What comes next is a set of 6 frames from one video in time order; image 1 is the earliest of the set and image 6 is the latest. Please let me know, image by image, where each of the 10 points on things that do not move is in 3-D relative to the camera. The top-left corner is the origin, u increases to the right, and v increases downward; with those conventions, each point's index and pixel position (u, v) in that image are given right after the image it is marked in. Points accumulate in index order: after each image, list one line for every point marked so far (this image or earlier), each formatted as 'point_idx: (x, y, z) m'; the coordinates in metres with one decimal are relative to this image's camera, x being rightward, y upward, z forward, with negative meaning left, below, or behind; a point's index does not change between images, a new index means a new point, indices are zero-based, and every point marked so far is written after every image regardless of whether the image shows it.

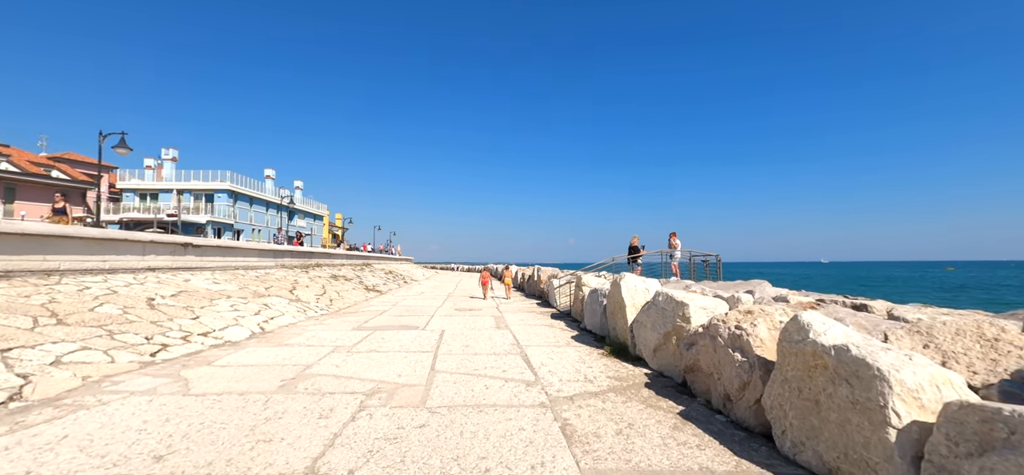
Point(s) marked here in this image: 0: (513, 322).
0: (0.0, -2.0, +9.7) m
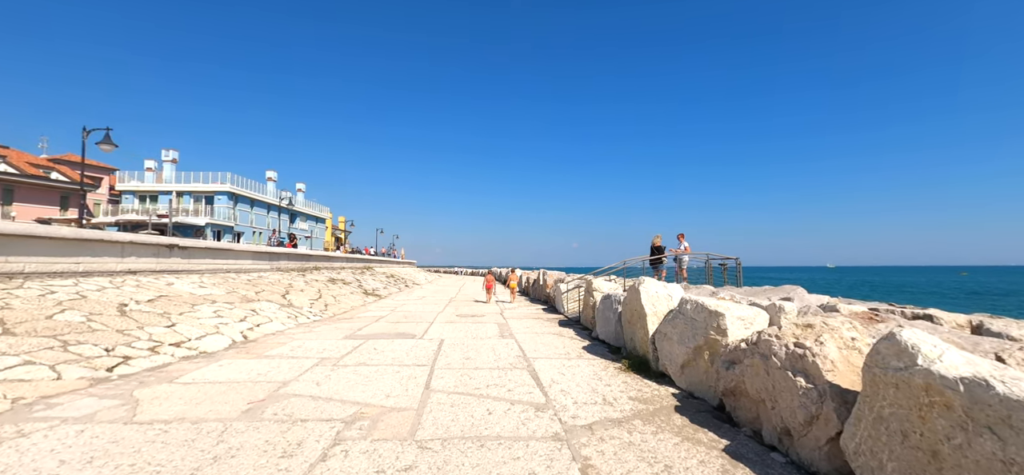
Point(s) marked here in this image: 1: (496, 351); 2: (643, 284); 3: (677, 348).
0: (+0.1, -2.0, +9.0) m
1: (-0.3, -1.8, +6.7) m
2: (+1.9, -0.7, +5.9) m
3: (+1.9, -1.3, +4.9) m
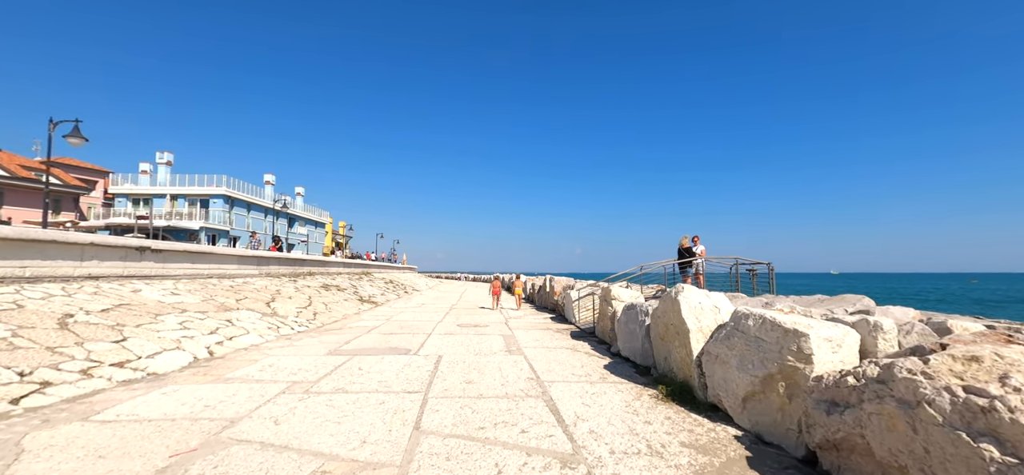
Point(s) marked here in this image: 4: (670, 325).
0: (+0.3, -2.0, +7.9) m
1: (-0.1, -1.8, +5.6) m
2: (+2.0, -0.7, +4.9) m
3: (+2.1, -1.3, +3.8) m
4: (+1.9, -1.1, +5.1) m
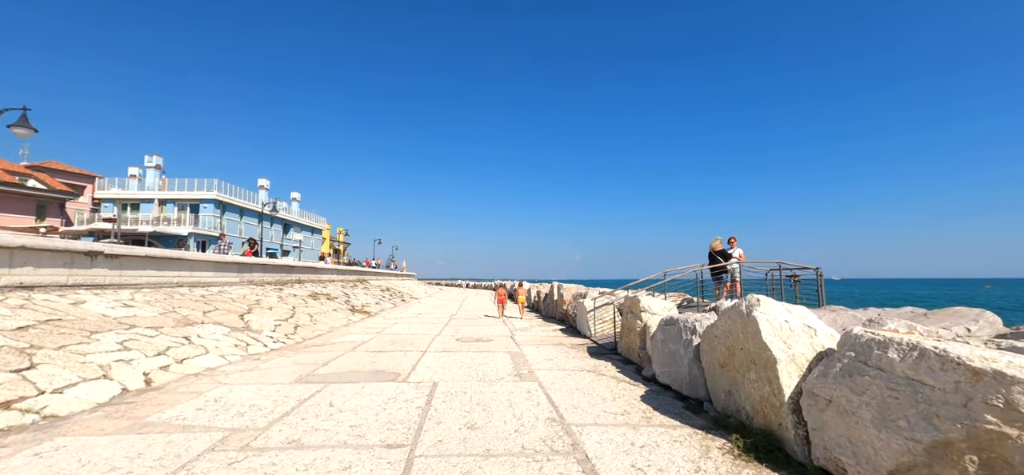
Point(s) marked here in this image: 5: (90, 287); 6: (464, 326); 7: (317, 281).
0: (+0.4, -2.1, +6.6) m
1: (0.0, -1.8, +4.4) m
2: (+2.2, -0.6, +3.6) m
3: (+2.2, -1.2, +2.5) m
4: (+2.1, -1.0, +3.8) m
5: (-8.3, -1.0, +8.2) m
6: (-1.4, -2.5, +11.9) m
7: (-9.3, -2.1, +19.8) m
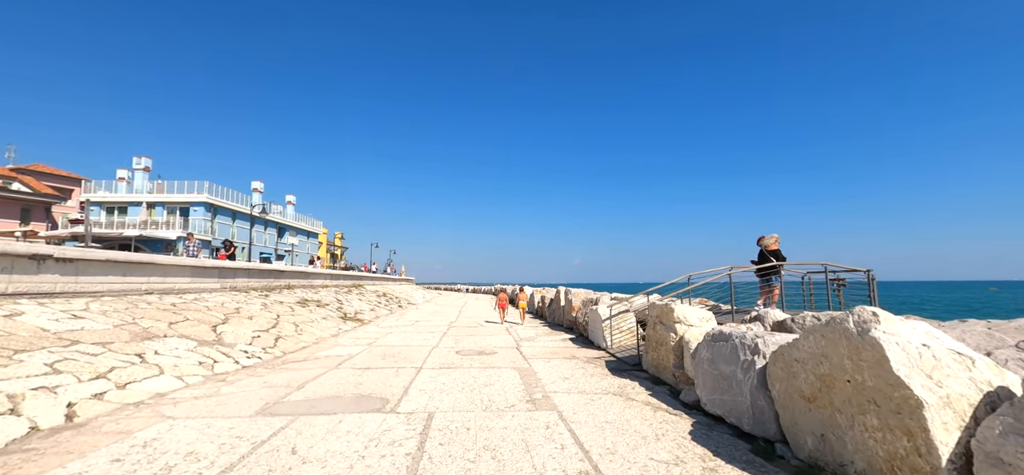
0: (+0.6, -2.0, +5.6) m
1: (+0.2, -1.8, +3.3) m
2: (+2.3, -0.5, +2.6) m
3: (+2.4, -1.1, +1.5) m
4: (+2.2, -1.0, +2.8) m
5: (-8.2, -1.0, +7.2) m
6: (-1.3, -2.6, +10.8) m
7: (-9.2, -2.2, +18.8) m
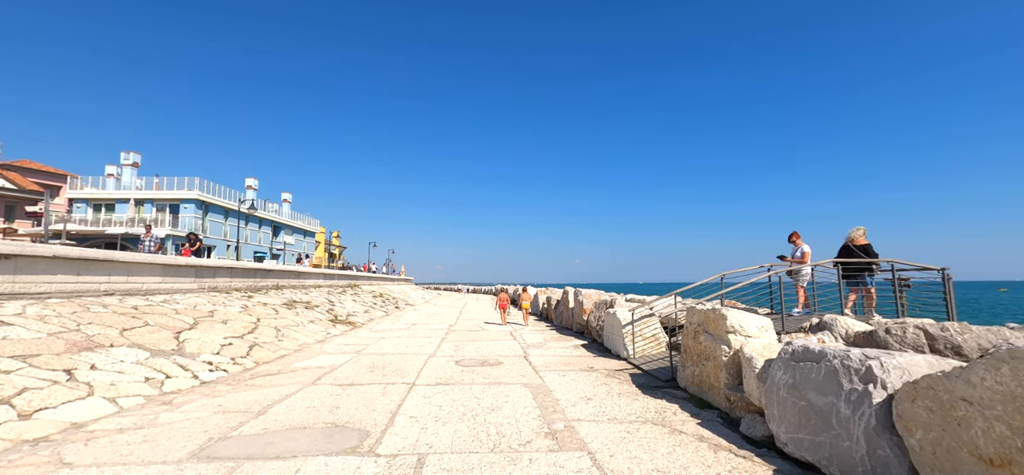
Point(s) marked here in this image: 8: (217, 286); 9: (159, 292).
0: (+0.7, -1.9, +4.5) m
1: (+0.3, -1.6, +2.2) m
2: (+2.4, -0.4, +1.5) m
3: (+2.5, -1.0, +0.4) m
4: (+2.4, -0.9, +1.7) m
5: (-8.1, -0.9, +6.1) m
6: (-1.1, -2.4, +9.7) m
7: (-9.1, -2.1, +17.7) m
8: (-8.7, -1.4, +12.3) m
9: (-8.4, -1.3, +9.9) m
